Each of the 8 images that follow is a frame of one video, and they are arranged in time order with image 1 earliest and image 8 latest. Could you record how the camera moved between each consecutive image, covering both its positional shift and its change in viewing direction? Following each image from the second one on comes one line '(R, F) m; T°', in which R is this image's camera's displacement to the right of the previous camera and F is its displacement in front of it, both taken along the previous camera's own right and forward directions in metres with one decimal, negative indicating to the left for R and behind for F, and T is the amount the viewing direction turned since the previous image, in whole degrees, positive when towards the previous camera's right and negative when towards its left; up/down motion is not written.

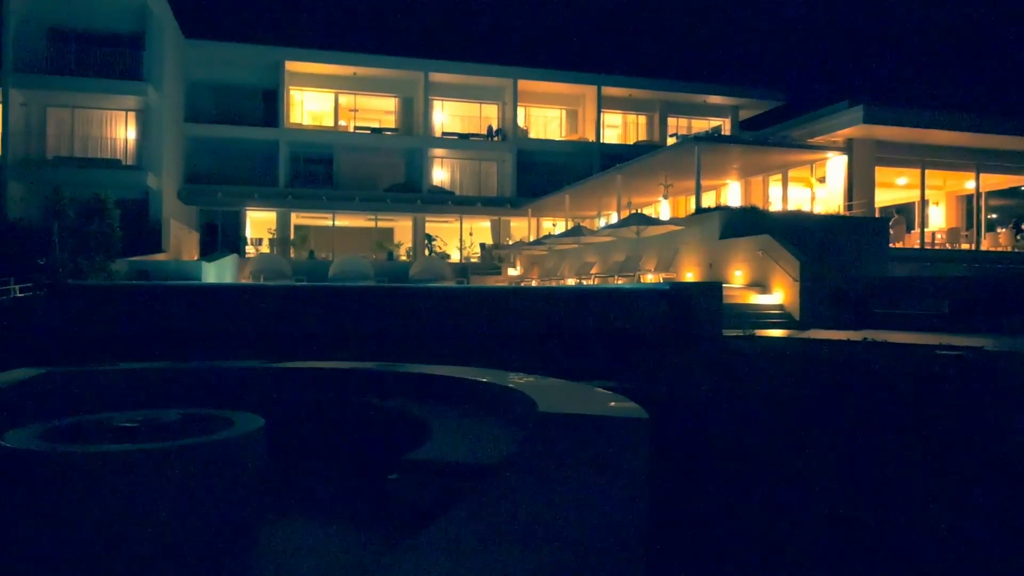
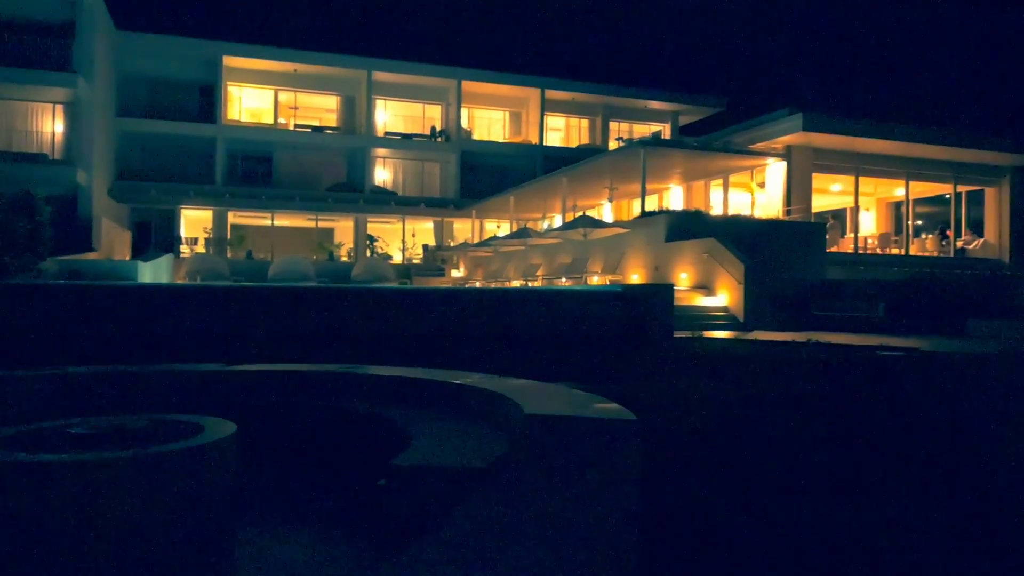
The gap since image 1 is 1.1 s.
(-0.2, 0.0) m; +5°
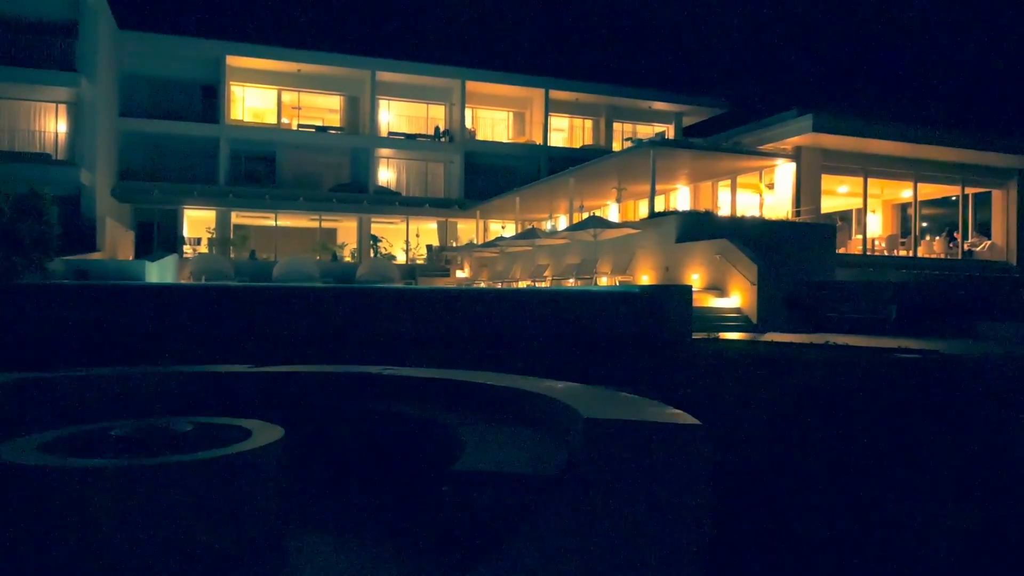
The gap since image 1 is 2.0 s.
(-0.2, +0.1) m; 0°
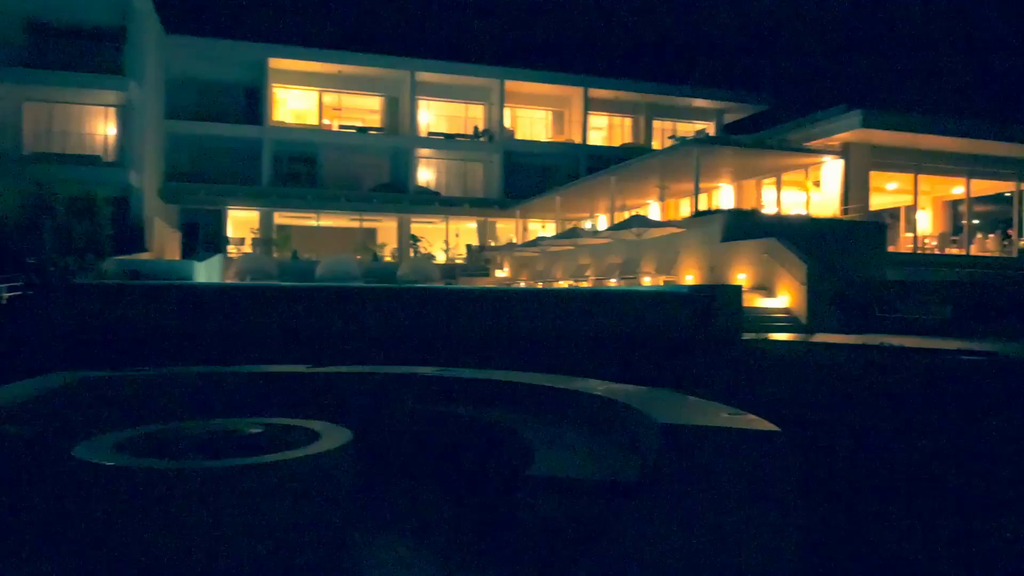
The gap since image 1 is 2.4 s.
(-0.1, +0.1) m; -3°
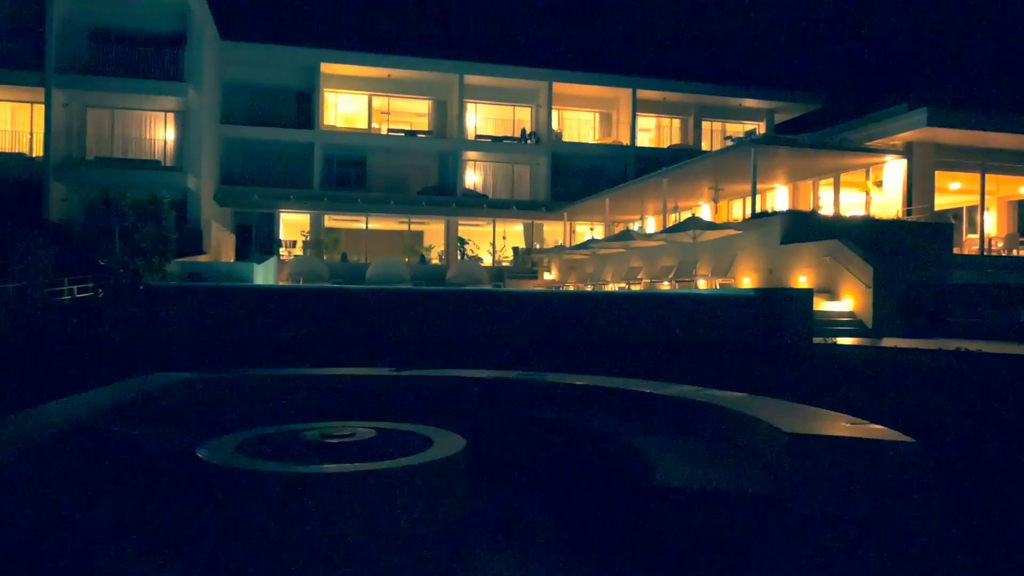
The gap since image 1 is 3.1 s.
(-0.3, +0.1) m; -3°
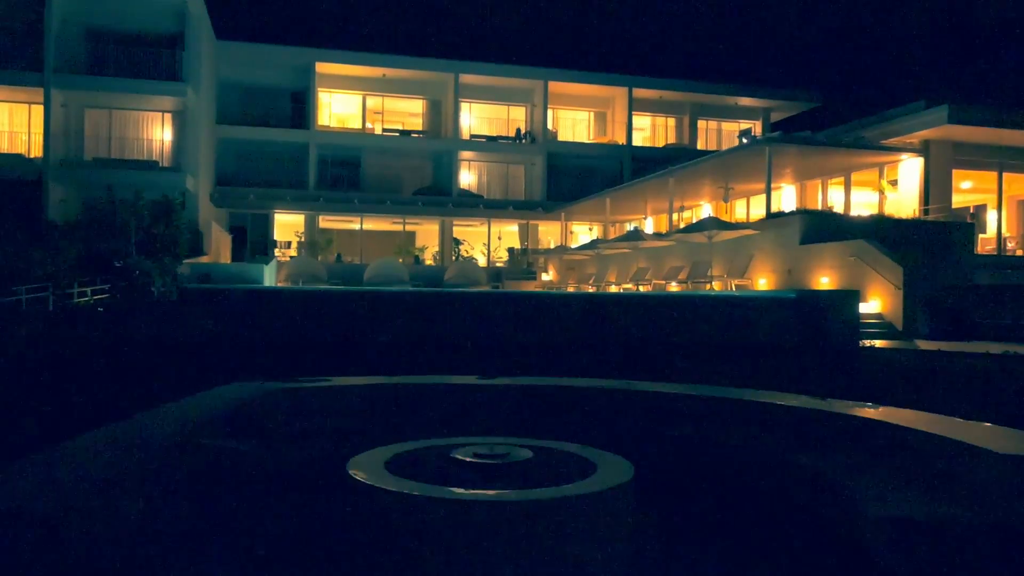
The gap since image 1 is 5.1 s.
(-0.8, +0.2) m; +1°
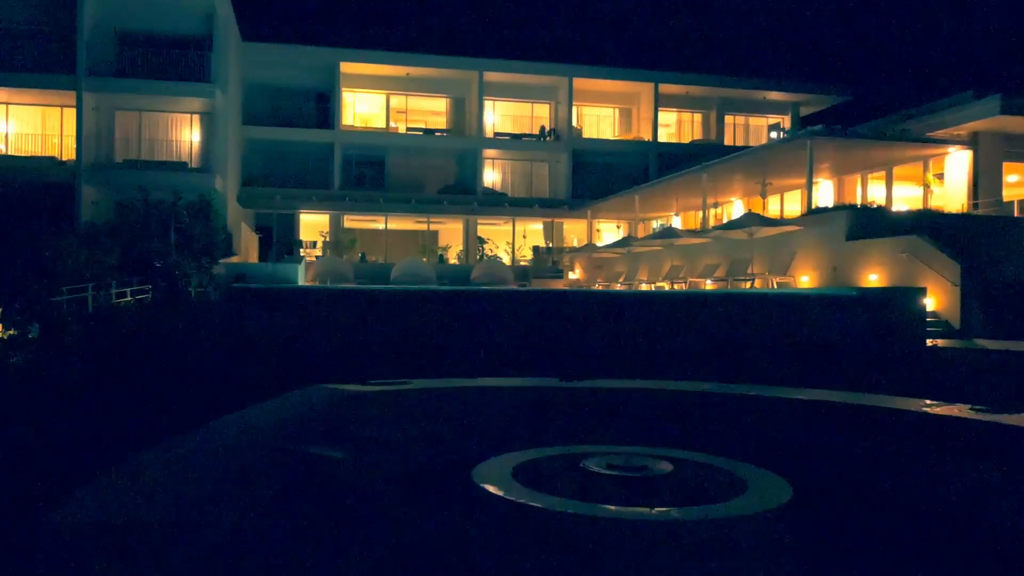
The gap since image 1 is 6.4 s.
(-0.4, +0.3) m; -1°
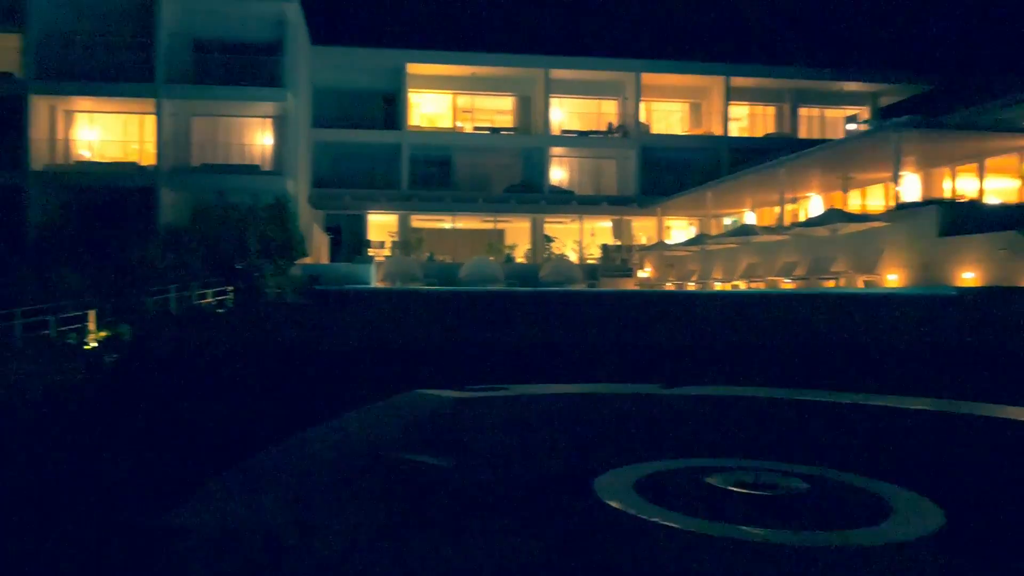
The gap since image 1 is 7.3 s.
(-0.2, +0.3) m; -5°
